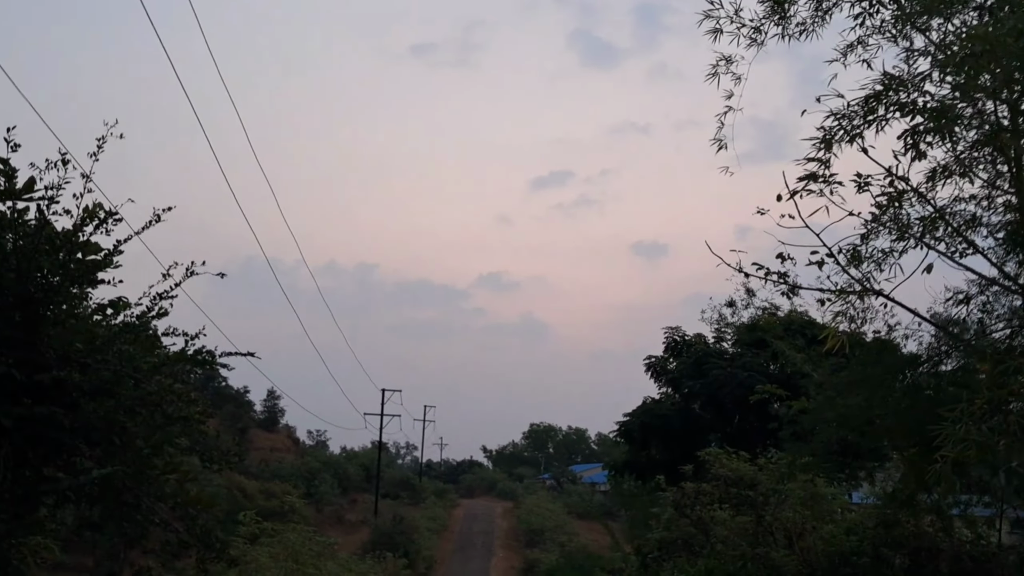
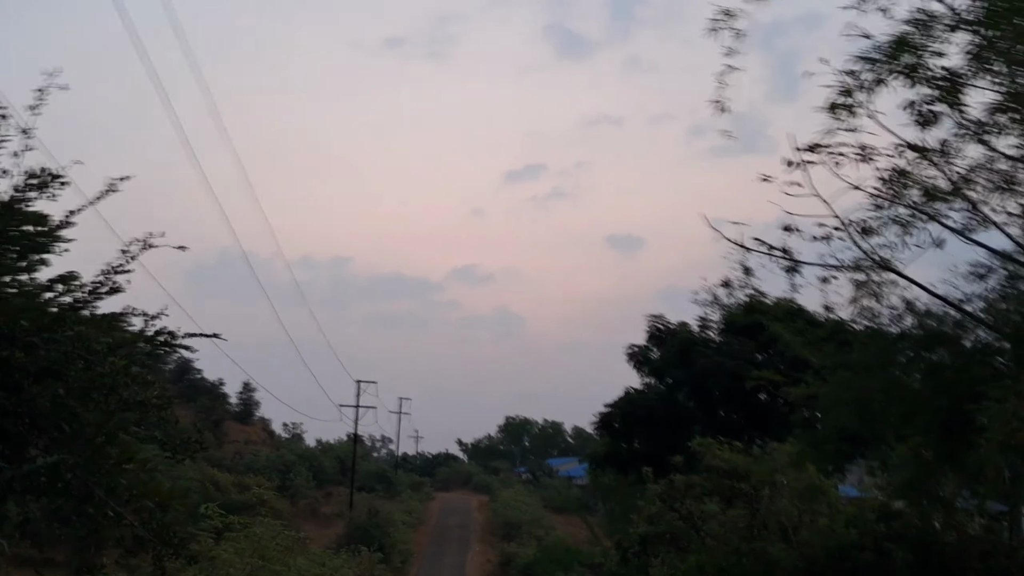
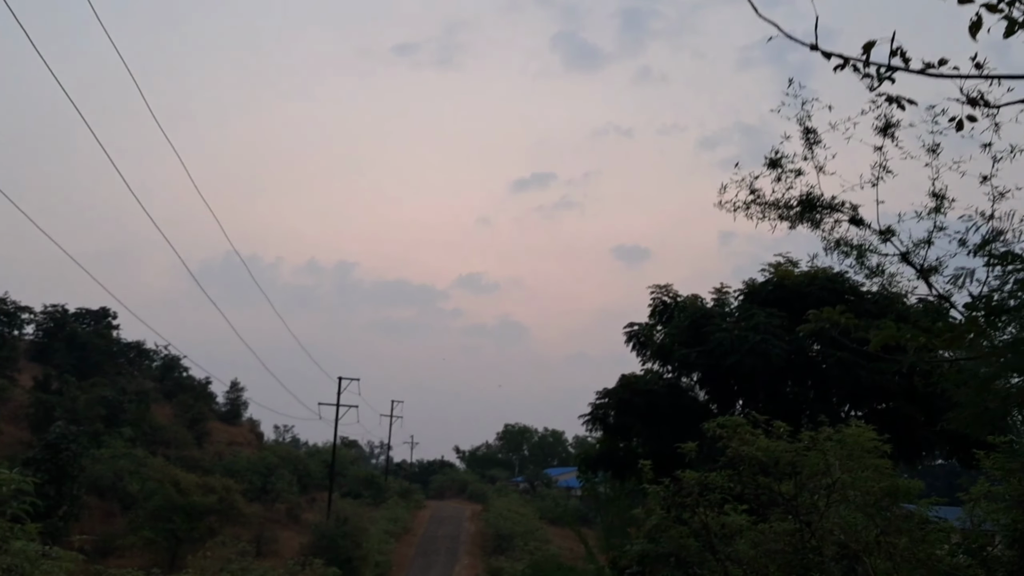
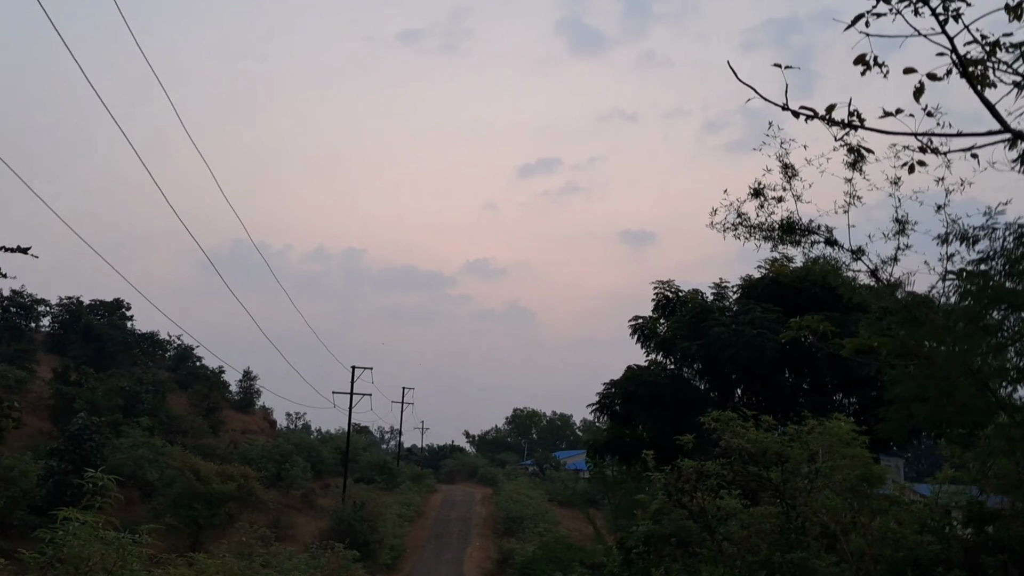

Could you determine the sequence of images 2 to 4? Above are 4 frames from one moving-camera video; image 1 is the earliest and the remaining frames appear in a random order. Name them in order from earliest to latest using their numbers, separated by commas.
2, 4, 3
